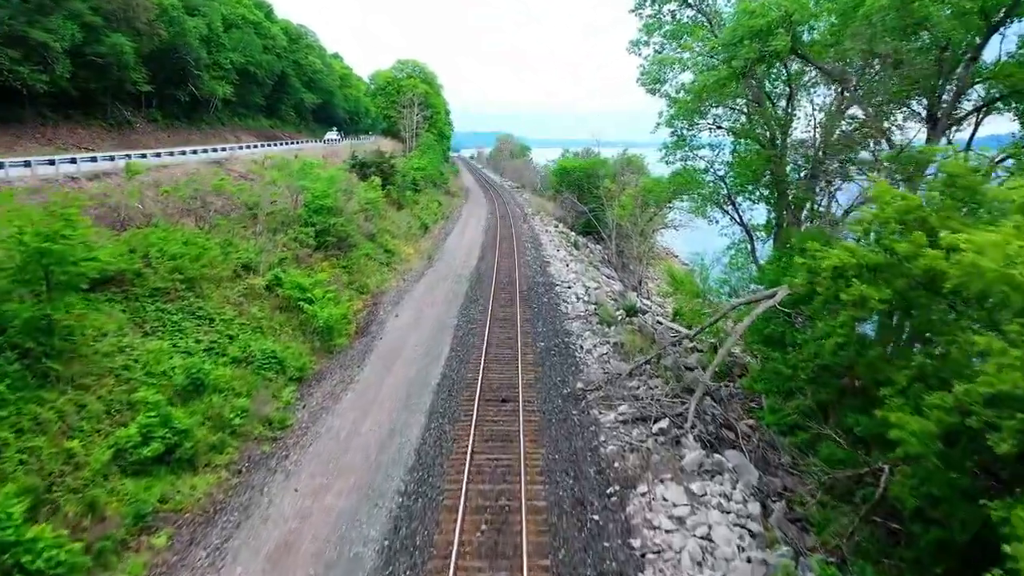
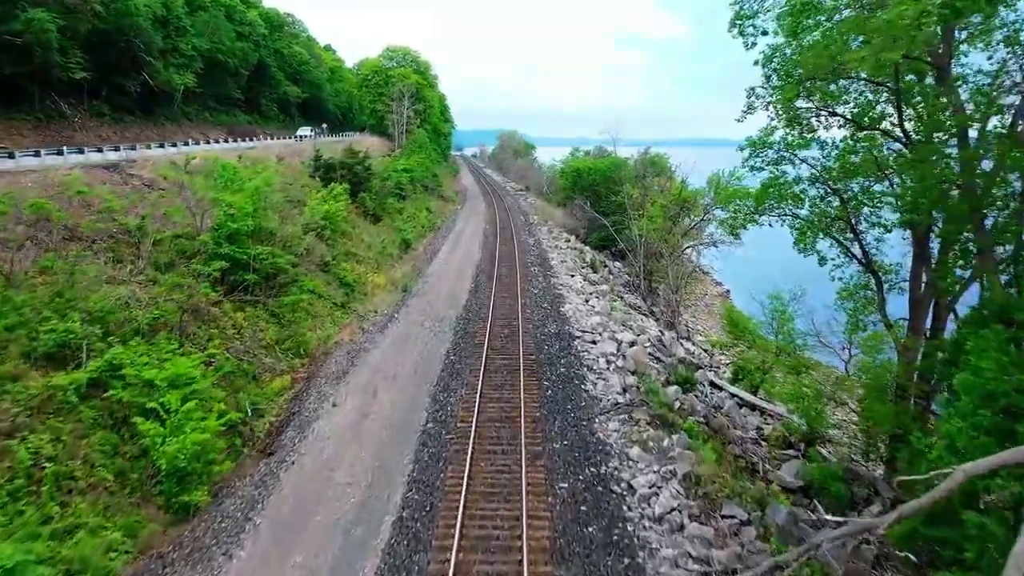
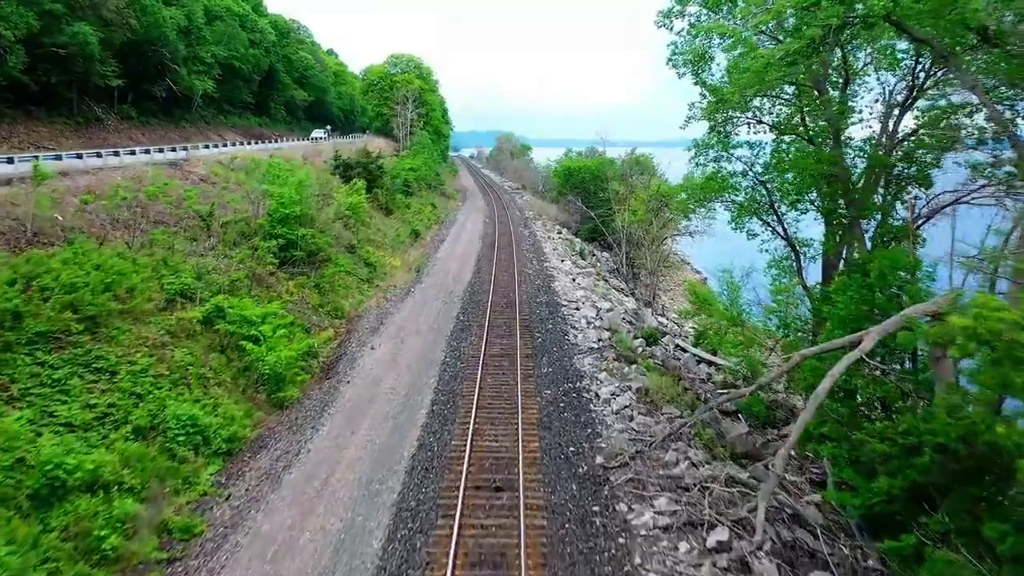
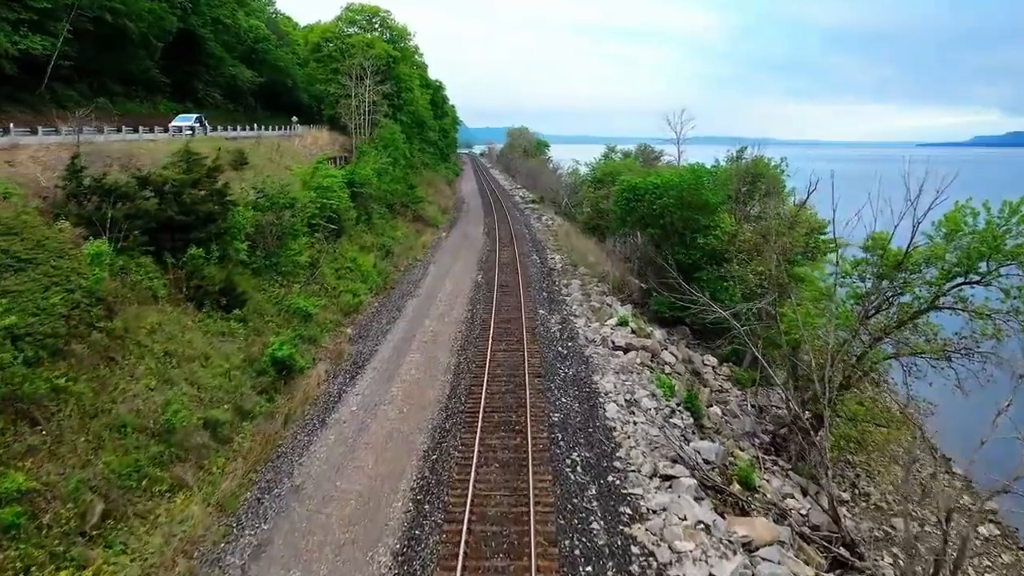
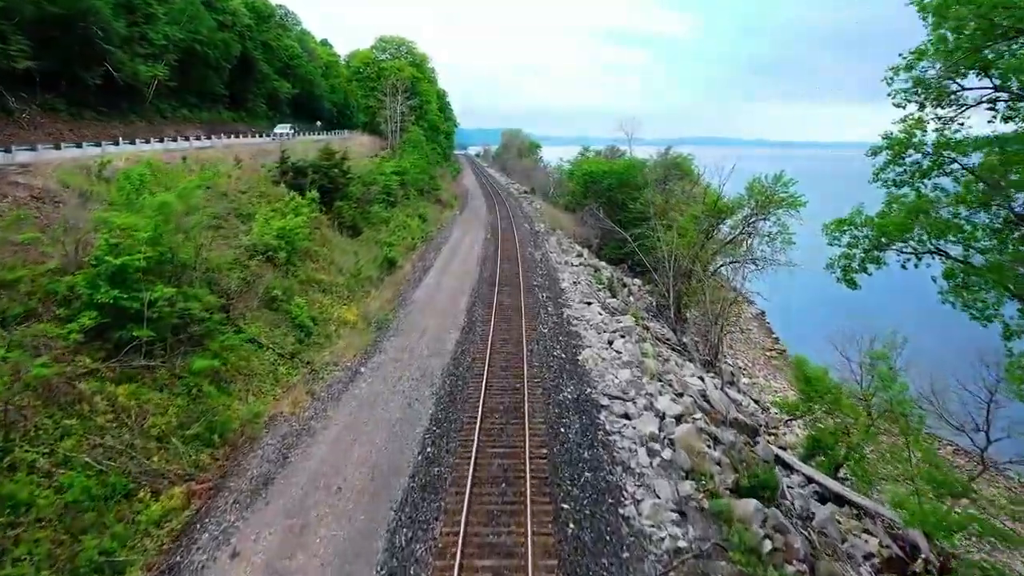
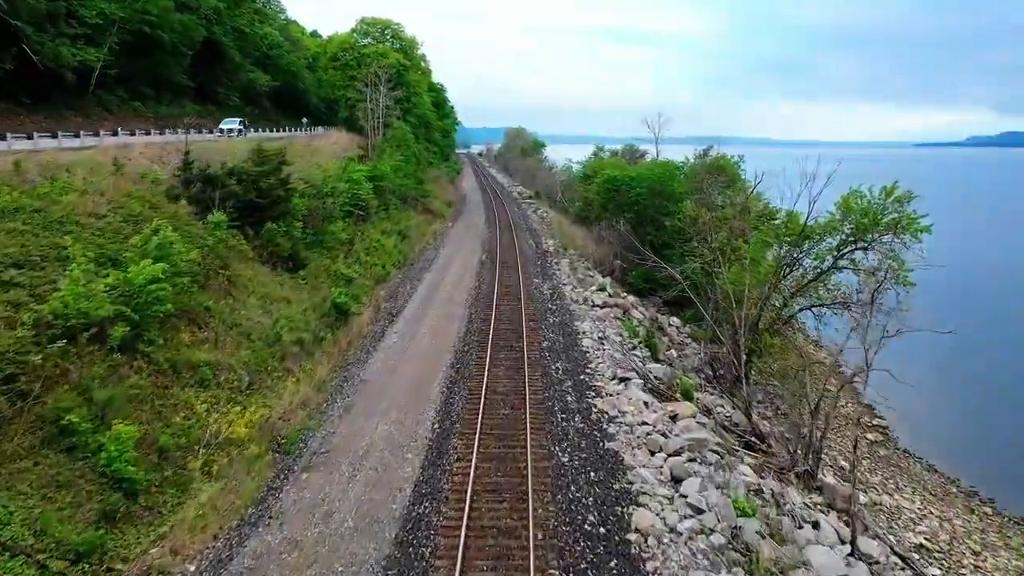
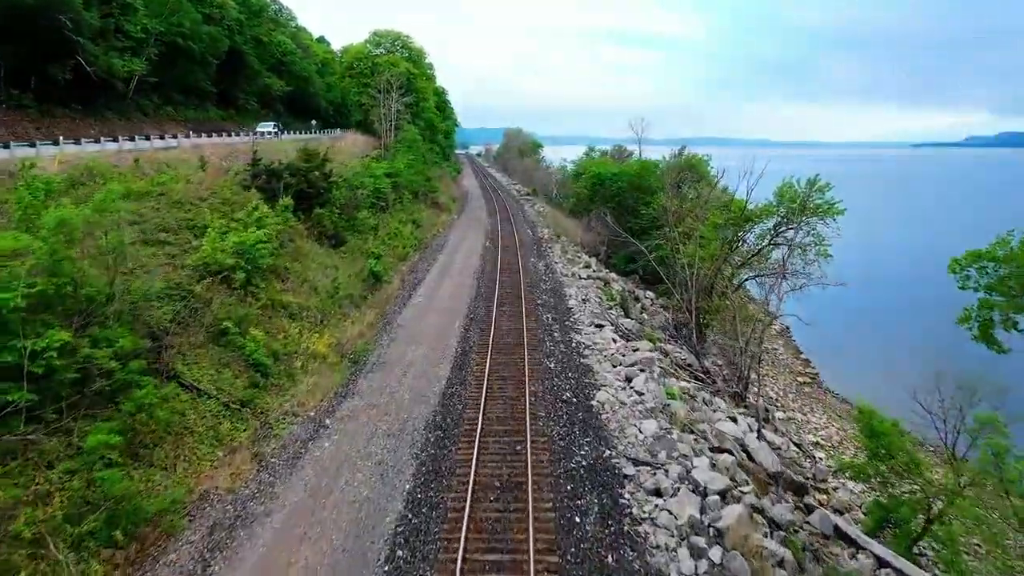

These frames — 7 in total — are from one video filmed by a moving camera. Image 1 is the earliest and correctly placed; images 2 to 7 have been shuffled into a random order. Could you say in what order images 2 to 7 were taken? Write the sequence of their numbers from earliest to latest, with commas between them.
3, 2, 5, 7, 6, 4
